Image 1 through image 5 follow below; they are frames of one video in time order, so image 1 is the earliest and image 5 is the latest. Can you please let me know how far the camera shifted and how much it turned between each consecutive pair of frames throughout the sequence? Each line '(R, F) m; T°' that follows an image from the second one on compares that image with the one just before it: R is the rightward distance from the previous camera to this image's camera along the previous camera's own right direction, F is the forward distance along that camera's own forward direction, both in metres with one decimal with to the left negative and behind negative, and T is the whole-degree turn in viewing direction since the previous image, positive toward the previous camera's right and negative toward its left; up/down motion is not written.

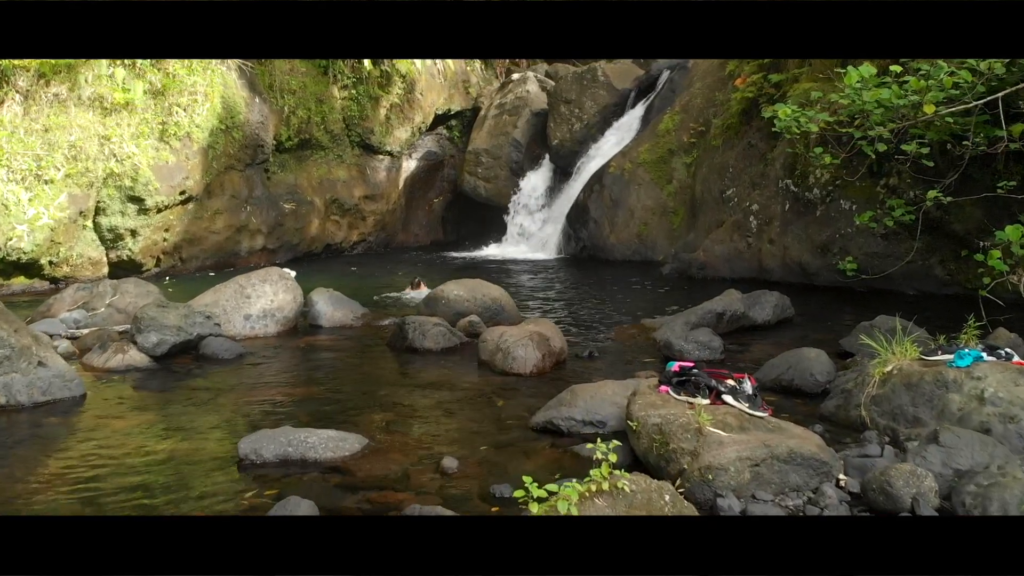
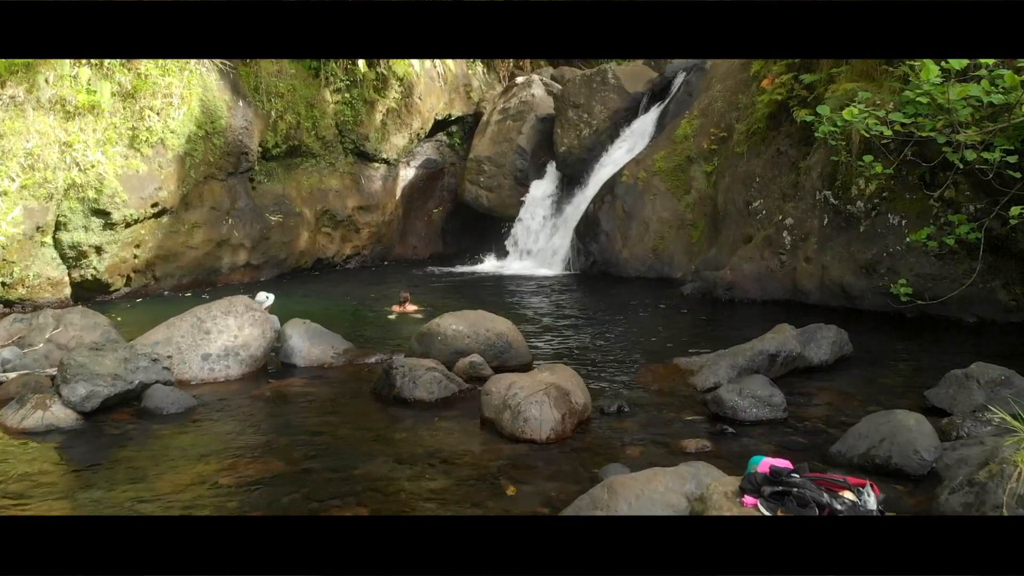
(-0.1, +1.2) m; 0°
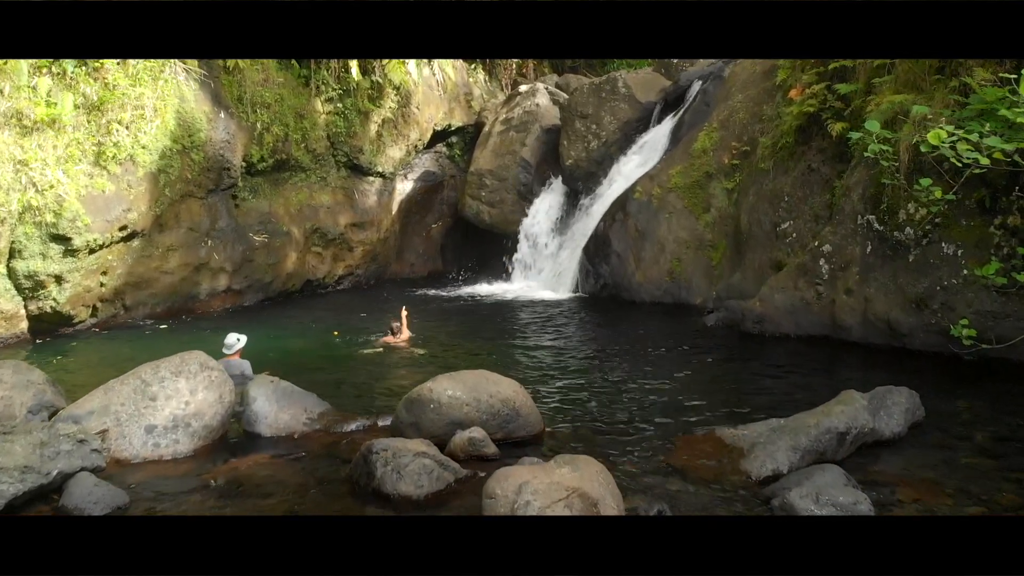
(-0.1, +1.1) m; 0°
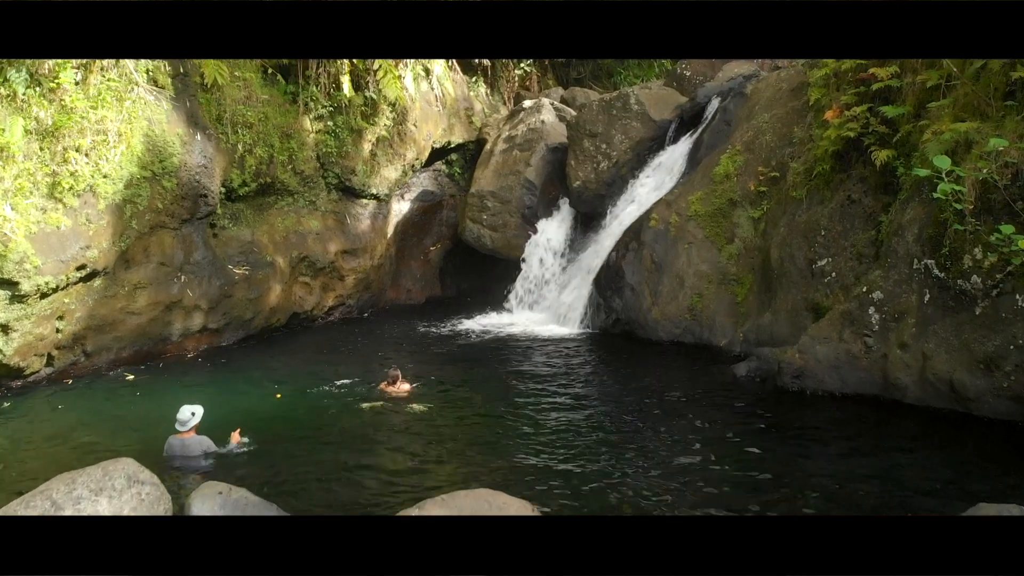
(-0.1, +1.2) m; 0°
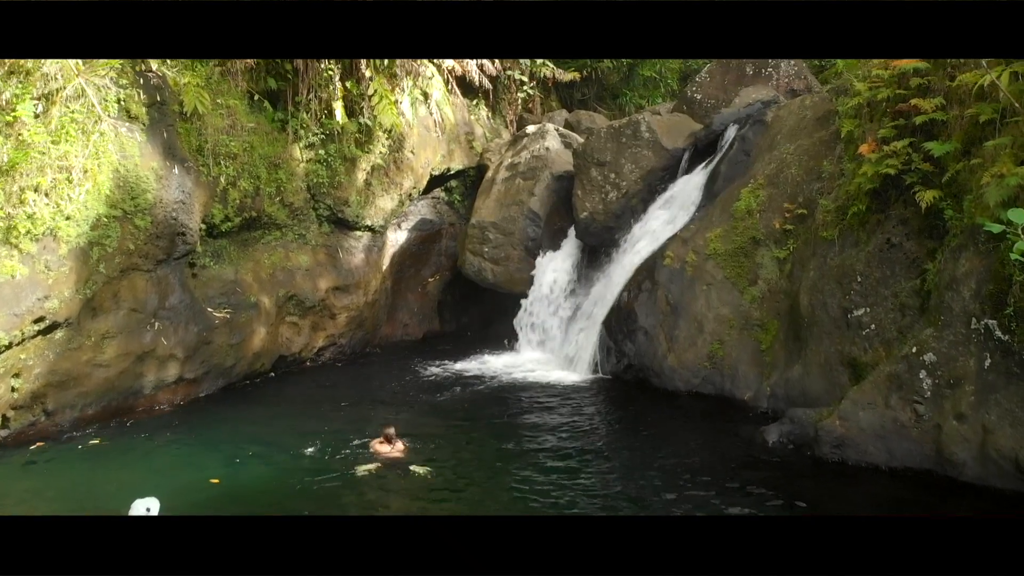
(-0.1, +0.9) m; 0°
